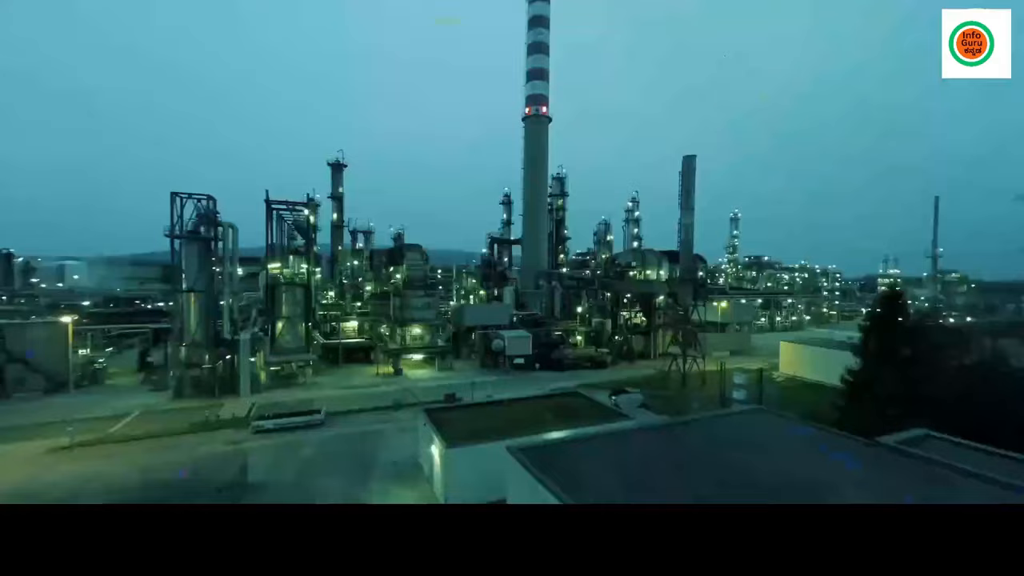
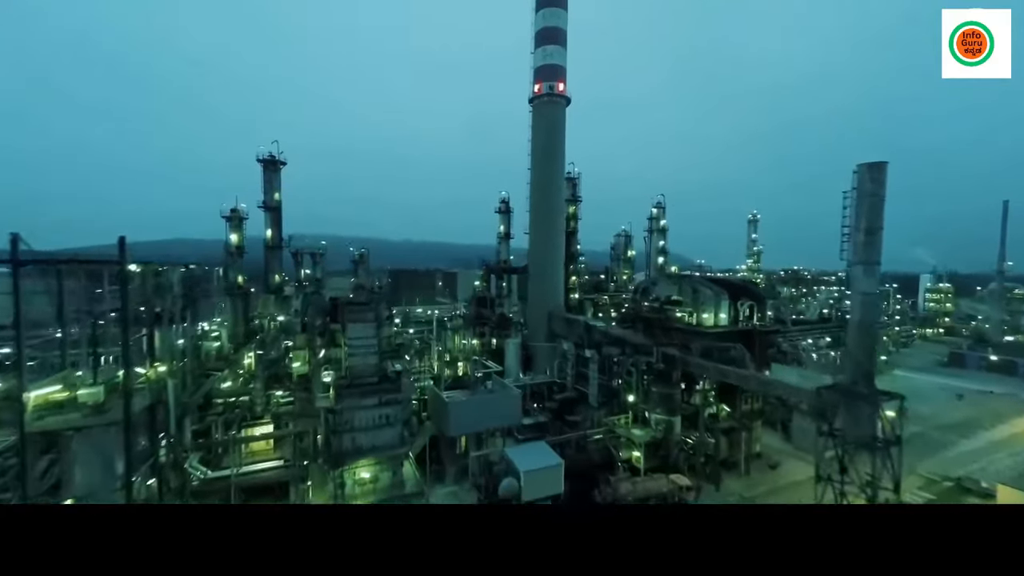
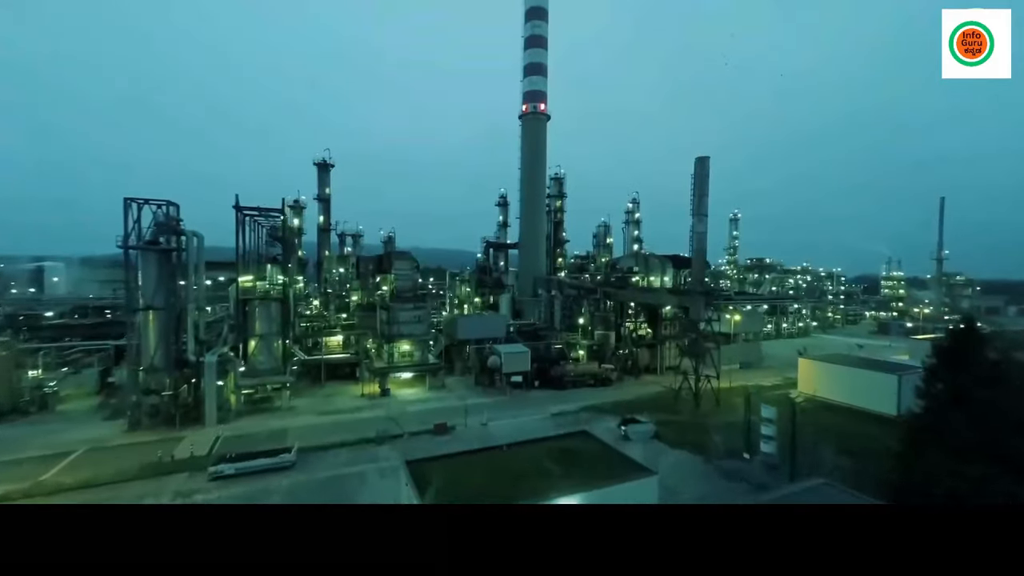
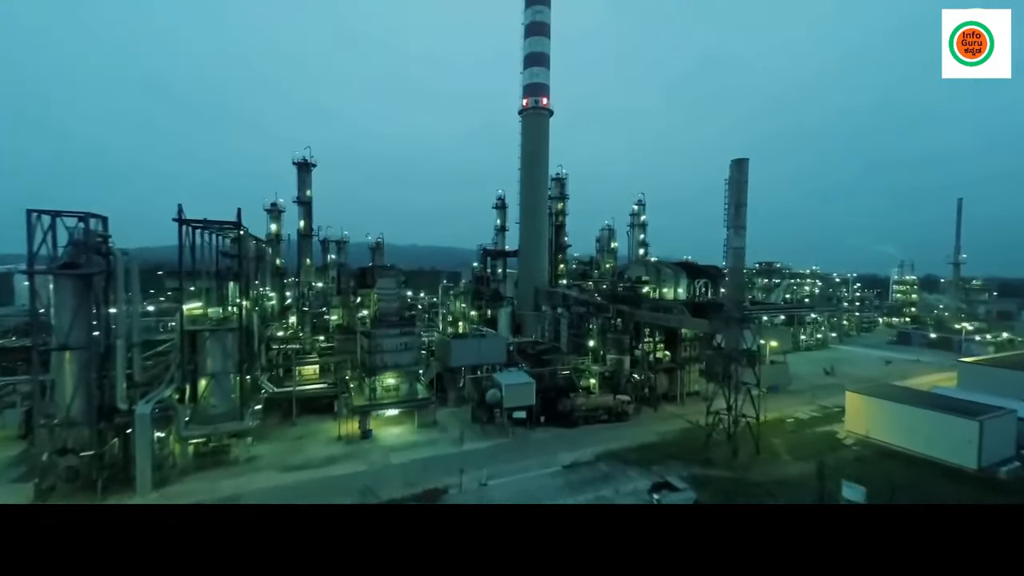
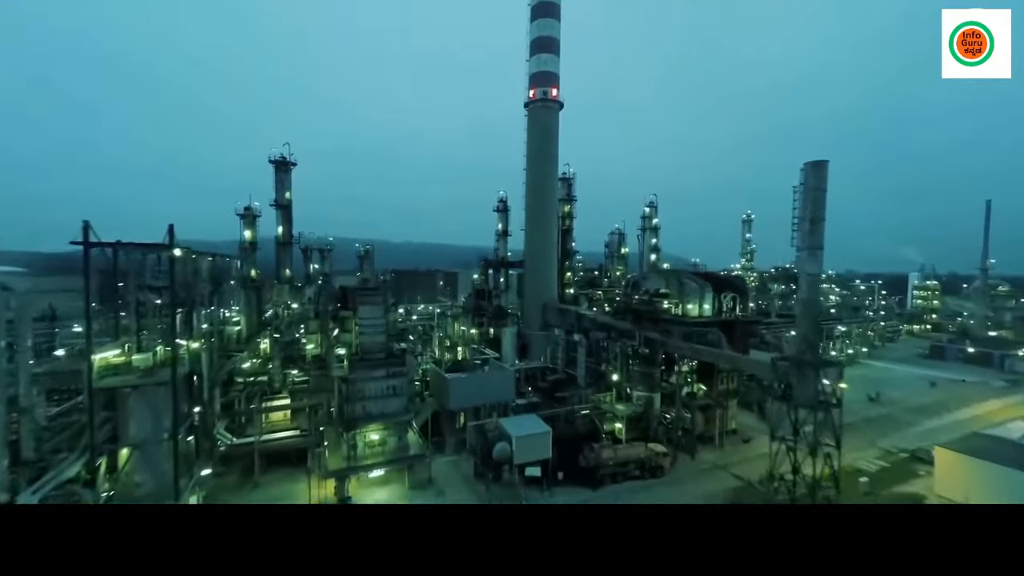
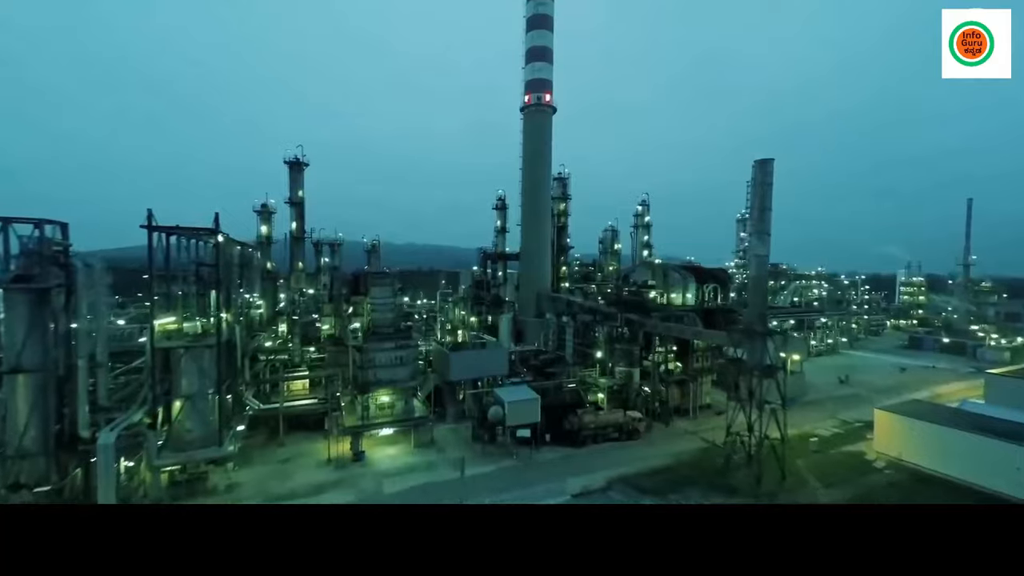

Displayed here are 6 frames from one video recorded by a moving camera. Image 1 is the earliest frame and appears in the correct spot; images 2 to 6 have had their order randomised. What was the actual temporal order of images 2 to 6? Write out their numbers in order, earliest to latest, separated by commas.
3, 4, 6, 5, 2
